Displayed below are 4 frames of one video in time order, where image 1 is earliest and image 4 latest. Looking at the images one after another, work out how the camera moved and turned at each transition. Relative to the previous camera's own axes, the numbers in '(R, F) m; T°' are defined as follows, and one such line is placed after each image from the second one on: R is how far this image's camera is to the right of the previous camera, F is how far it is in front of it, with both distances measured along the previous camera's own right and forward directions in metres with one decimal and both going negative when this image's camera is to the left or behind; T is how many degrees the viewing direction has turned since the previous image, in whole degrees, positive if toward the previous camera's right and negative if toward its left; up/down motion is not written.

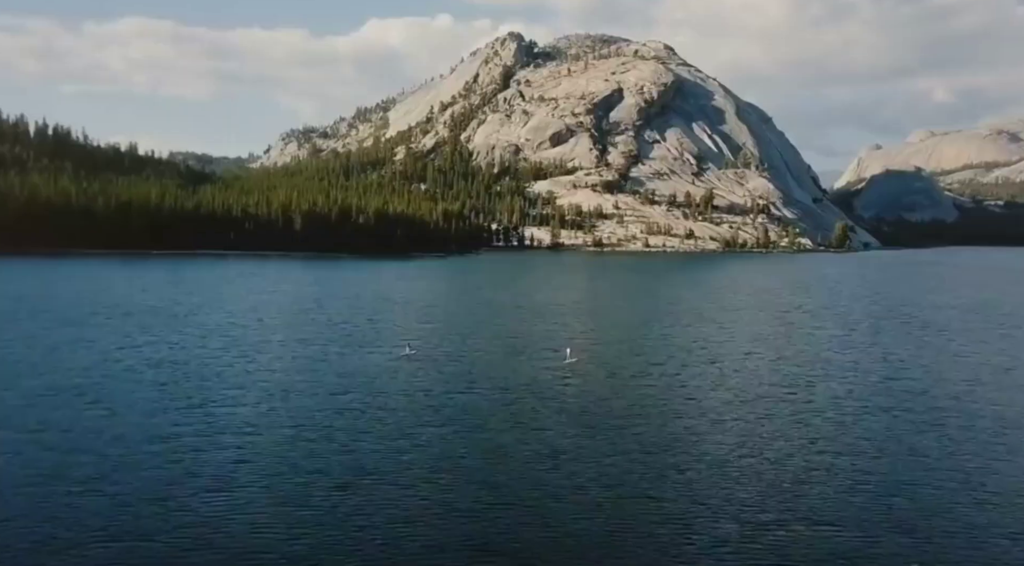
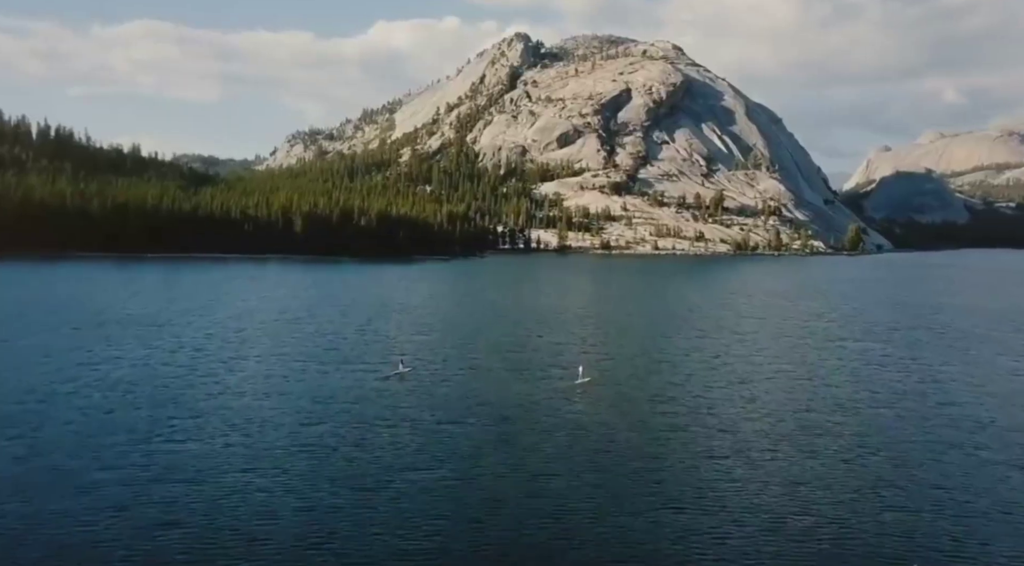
(+0.4, +8.5) m; 0°
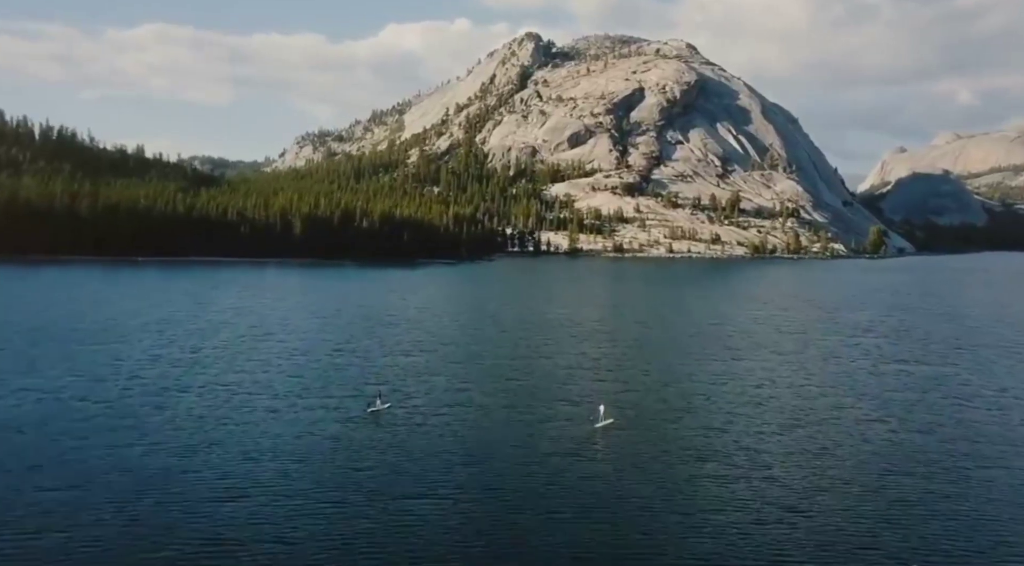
(+0.9, +14.1) m; -1°
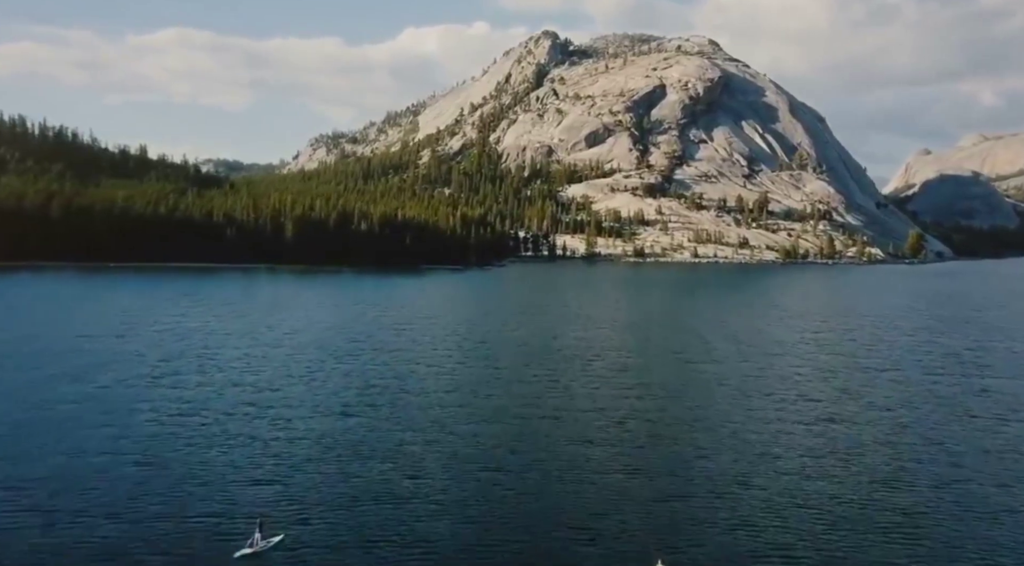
(+2.0, +26.3) m; -1°
